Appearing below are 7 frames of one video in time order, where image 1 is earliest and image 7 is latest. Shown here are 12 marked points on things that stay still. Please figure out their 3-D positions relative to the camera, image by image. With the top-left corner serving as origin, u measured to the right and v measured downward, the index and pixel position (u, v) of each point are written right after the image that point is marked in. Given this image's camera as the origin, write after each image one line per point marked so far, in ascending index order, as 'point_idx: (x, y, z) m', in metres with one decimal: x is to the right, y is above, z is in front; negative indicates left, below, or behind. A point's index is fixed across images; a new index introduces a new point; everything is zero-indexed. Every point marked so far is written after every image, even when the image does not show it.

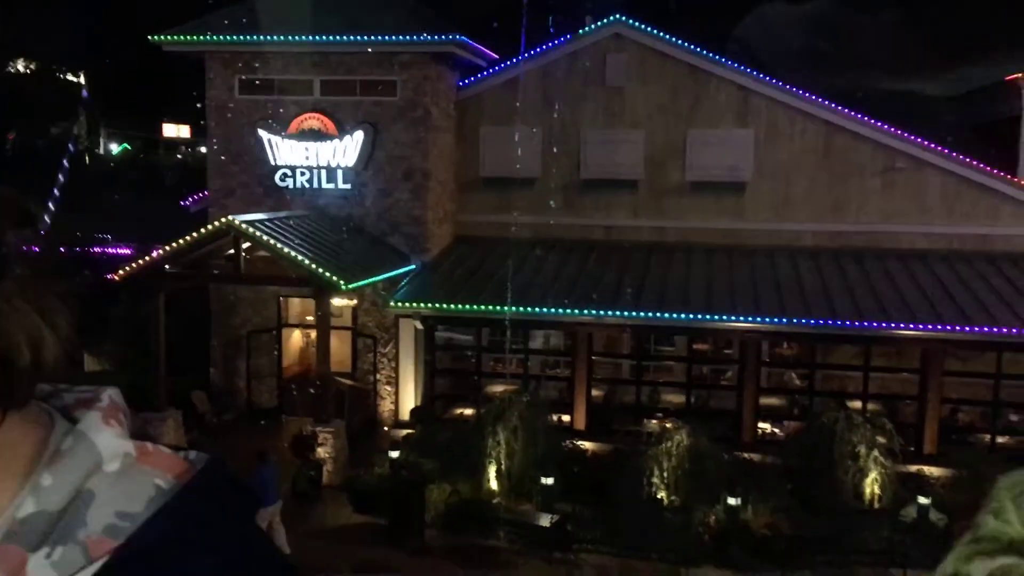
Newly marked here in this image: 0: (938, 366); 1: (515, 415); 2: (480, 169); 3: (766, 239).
0: (+5.5, -1.0, +12.1) m
1: (0.0, -1.5, +11.3) m
2: (-0.6, +2.0, +16.0) m
3: (+4.1, +0.8, +15.2) m
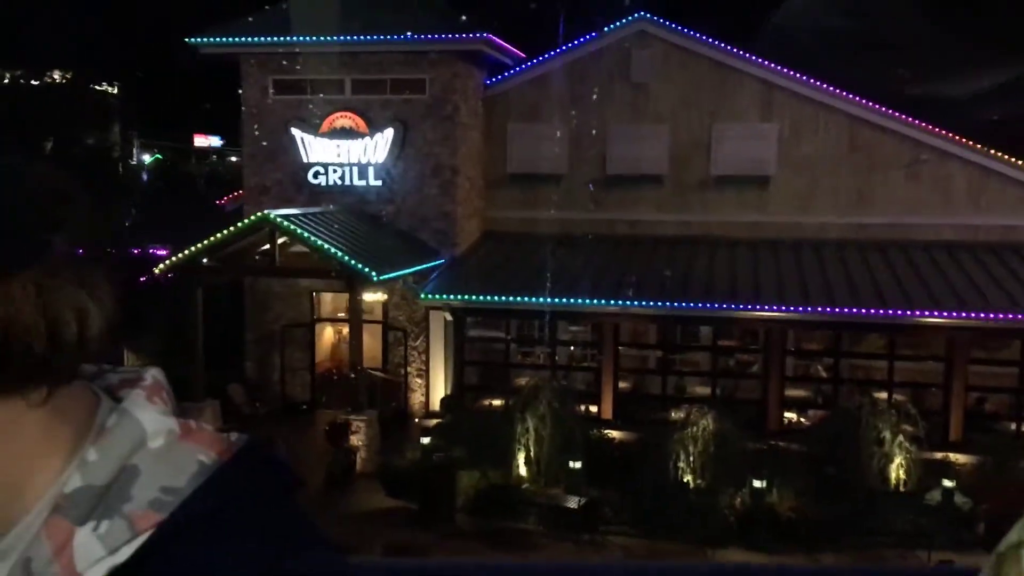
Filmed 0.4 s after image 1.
0: (+5.8, -0.8, +12.2) m
1: (+0.4, -1.4, +11.5) m
2: (-0.1, +2.1, +16.3) m
3: (+4.5, +0.9, +15.3) m
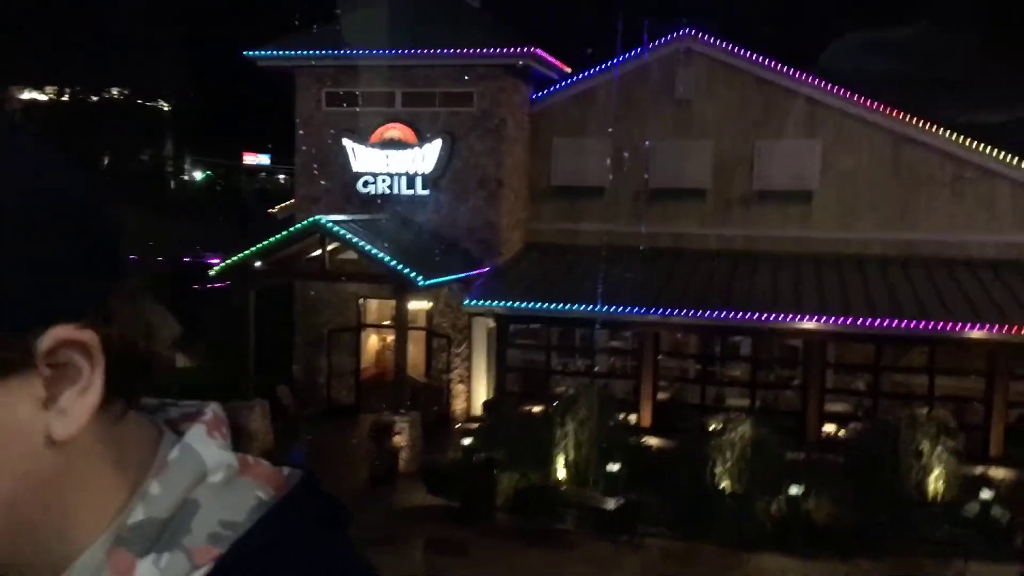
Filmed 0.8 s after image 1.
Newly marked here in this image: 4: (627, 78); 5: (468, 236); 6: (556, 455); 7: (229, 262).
0: (+6.4, -1.0, +12.2) m
1: (+0.9, -1.5, +11.8) m
2: (+0.7, +1.9, +16.6) m
3: (+5.3, +0.7, +15.4) m
4: (+2.0, +3.6, +16.0) m
5: (-0.7, +0.9, +15.4) m
6: (+0.5, -2.1, +11.7) m
7: (-4.2, +0.4, +13.8) m
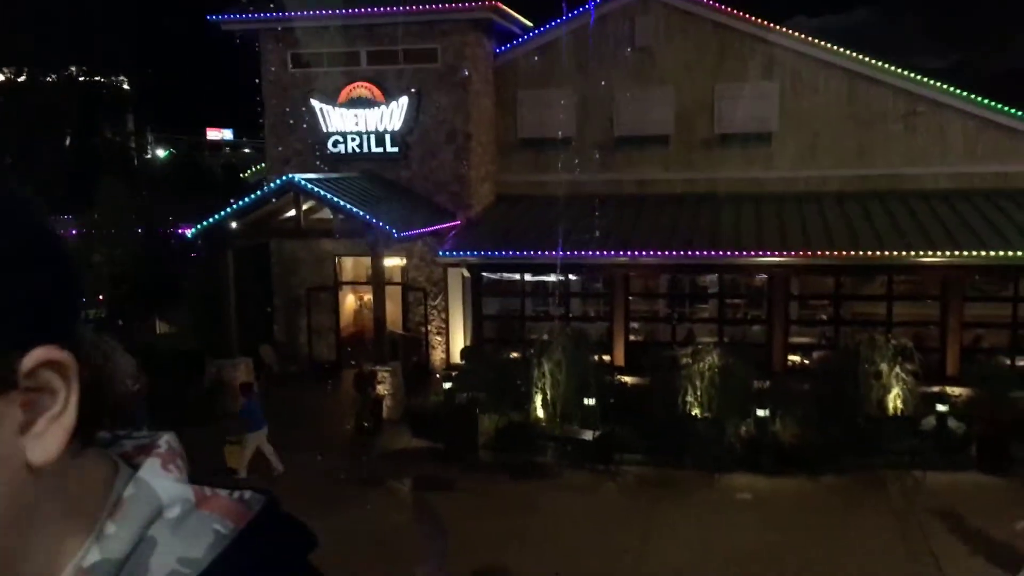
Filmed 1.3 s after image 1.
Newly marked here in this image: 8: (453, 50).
0: (+6.0, 0.0, +12.8) m
1: (+0.6, -0.8, +12.2) m
2: (+0.1, +2.8, +16.9) m
3: (+4.7, +1.7, +15.9) m
4: (+1.3, +4.5, +16.2) m
5: (-1.2, +1.6, +15.7) m
6: (+0.3, -1.4, +12.1) m
7: (-4.6, +0.9, +14.1) m
8: (-1.0, +3.9, +15.3) m
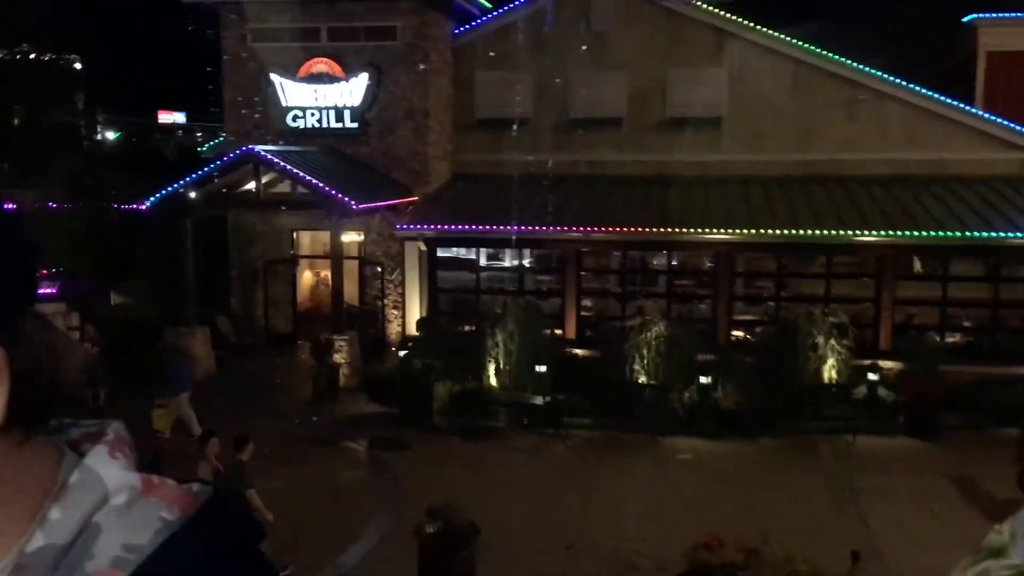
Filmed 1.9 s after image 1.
0: (+5.4, +0.3, +13.4) m
1: (0.0, -0.4, +12.6) m
2: (-0.7, +3.2, +17.2) m
3: (+4.0, +2.1, +16.5) m
4: (+0.6, +4.9, +16.6) m
5: (-2.0, +2.1, +16.0) m
6: (-0.3, -1.0, +12.5) m
7: (-5.3, +1.4, +14.2) m
8: (-1.6, +4.3, +15.5) m
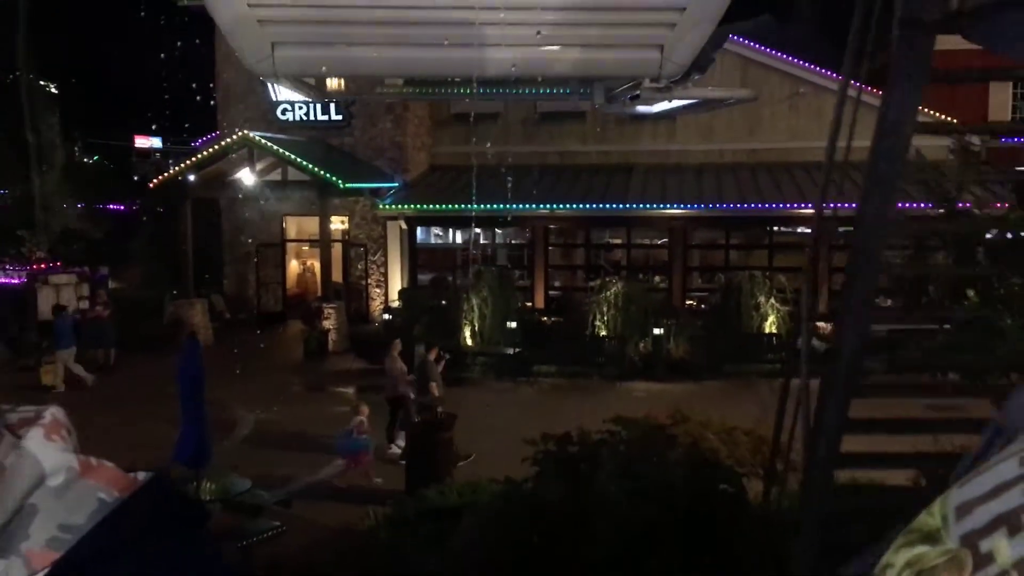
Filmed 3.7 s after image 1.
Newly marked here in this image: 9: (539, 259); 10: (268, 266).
0: (+5.0, +0.8, +14.9) m
1: (-0.4, +0.1, +14.0) m
2: (-1.2, +3.6, +18.6) m
3: (+3.5, +2.5, +18.0) m
4: (0.0, +5.3, +18.1) m
5: (-2.5, +2.4, +17.4) m
6: (-0.7, -0.5, +13.8) m
7: (-5.7, +1.8, +15.4) m
8: (-2.1, +4.7, +17.0) m
9: (+0.5, +0.5, +15.7) m
10: (-4.5, +0.4, +17.5) m
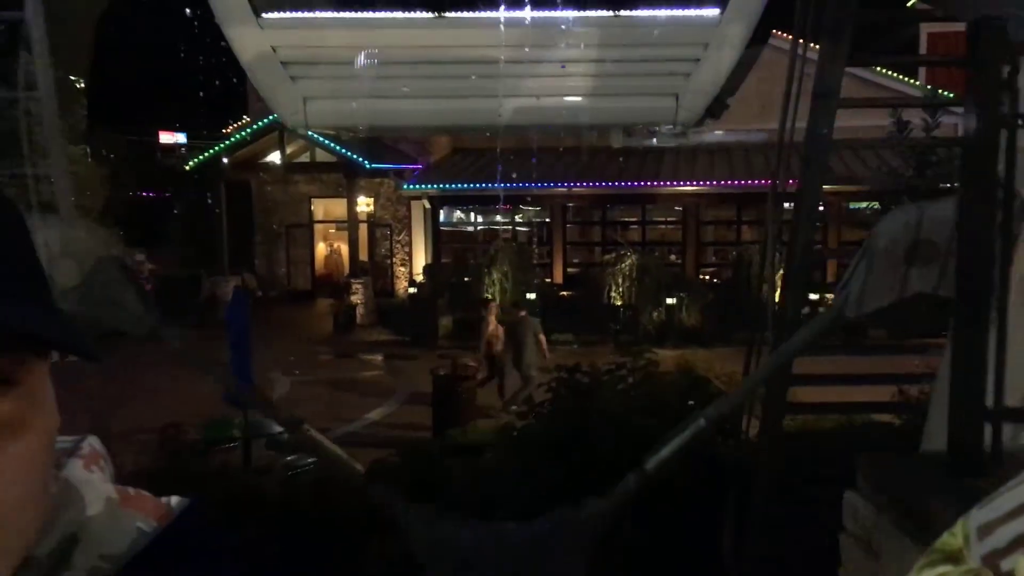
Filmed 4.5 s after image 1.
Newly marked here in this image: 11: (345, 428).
0: (+5.3, +1.2, +15.4) m
1: (-0.1, +0.5, +14.6) m
2: (-0.8, +4.0, +19.3) m
3: (+3.9, +2.9, +18.5) m
4: (+0.4, +5.7, +18.7) m
5: (-2.1, +2.8, +18.0) m
6: (-0.4, -0.1, +14.5) m
7: (-5.4, +2.1, +16.2) m
8: (-1.8, +5.1, +17.6) m
9: (+0.8, +0.9, +16.3) m
10: (-4.2, +0.8, +18.2) m
11: (-1.6, -1.3, +9.1) m
